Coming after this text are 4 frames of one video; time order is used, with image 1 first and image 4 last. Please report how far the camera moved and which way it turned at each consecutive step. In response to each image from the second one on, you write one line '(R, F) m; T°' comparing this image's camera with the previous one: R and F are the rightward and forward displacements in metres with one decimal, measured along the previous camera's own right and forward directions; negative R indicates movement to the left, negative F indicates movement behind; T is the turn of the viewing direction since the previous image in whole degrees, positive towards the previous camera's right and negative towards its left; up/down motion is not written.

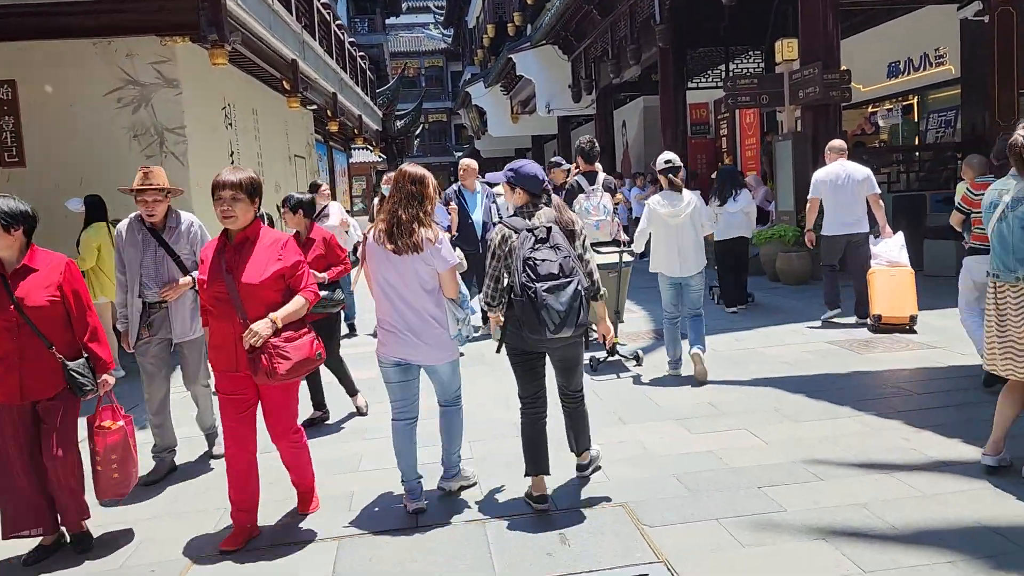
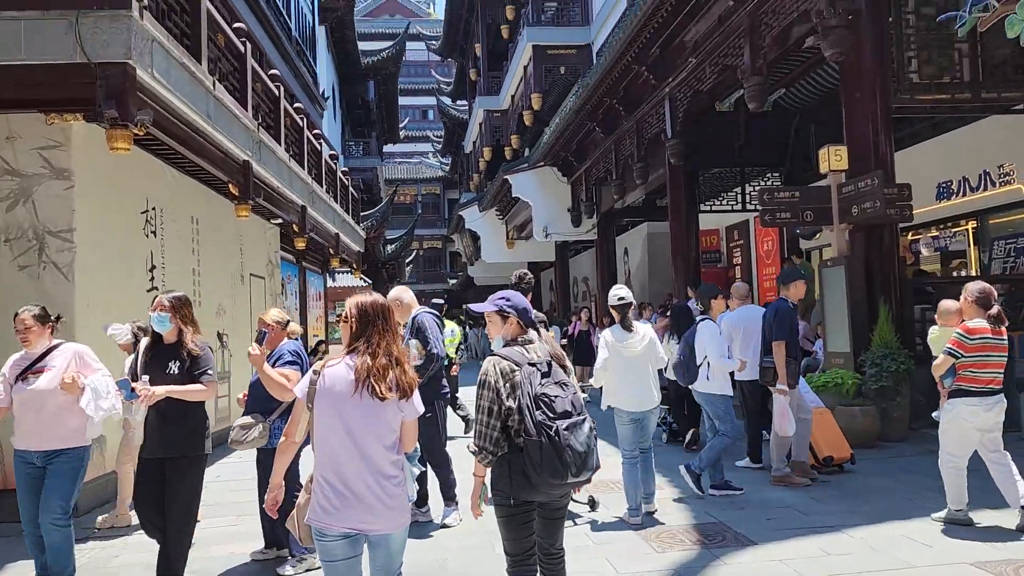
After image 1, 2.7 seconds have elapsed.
(+0.1, +1.8) m; 0°
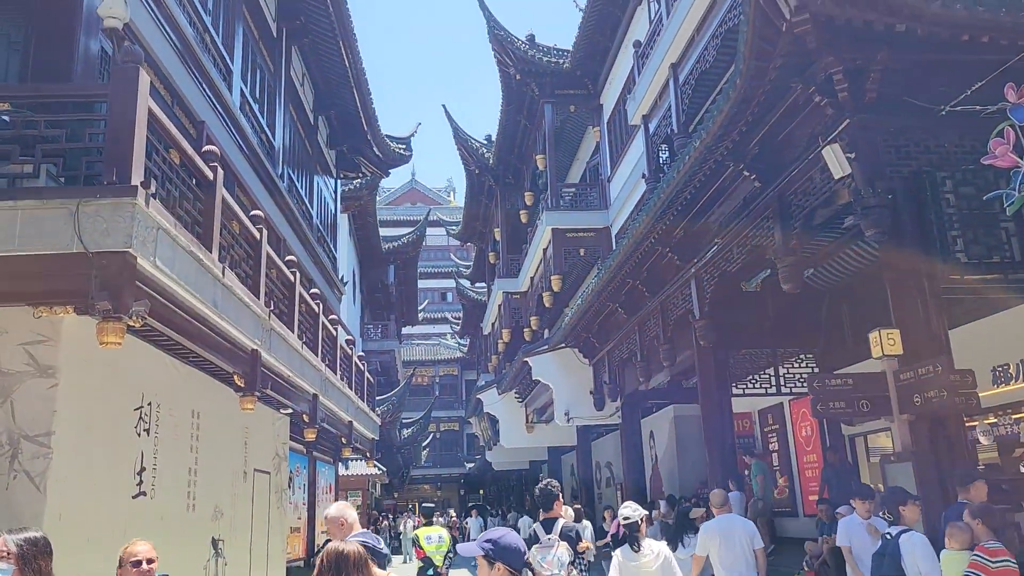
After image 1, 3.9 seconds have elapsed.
(-0.1, +0.6) m; -1°
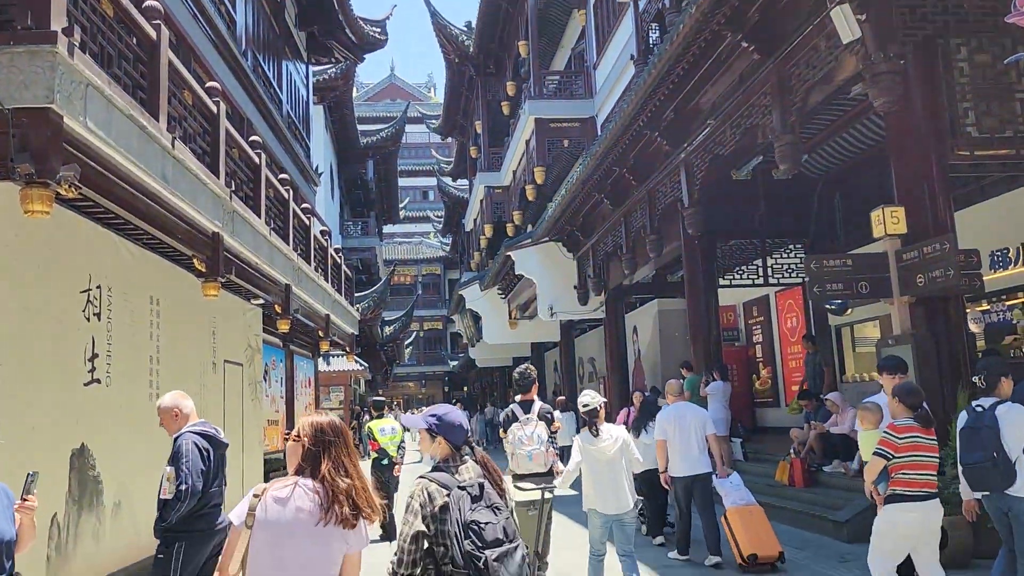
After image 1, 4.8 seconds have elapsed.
(0.0, +0.5) m; +1°
